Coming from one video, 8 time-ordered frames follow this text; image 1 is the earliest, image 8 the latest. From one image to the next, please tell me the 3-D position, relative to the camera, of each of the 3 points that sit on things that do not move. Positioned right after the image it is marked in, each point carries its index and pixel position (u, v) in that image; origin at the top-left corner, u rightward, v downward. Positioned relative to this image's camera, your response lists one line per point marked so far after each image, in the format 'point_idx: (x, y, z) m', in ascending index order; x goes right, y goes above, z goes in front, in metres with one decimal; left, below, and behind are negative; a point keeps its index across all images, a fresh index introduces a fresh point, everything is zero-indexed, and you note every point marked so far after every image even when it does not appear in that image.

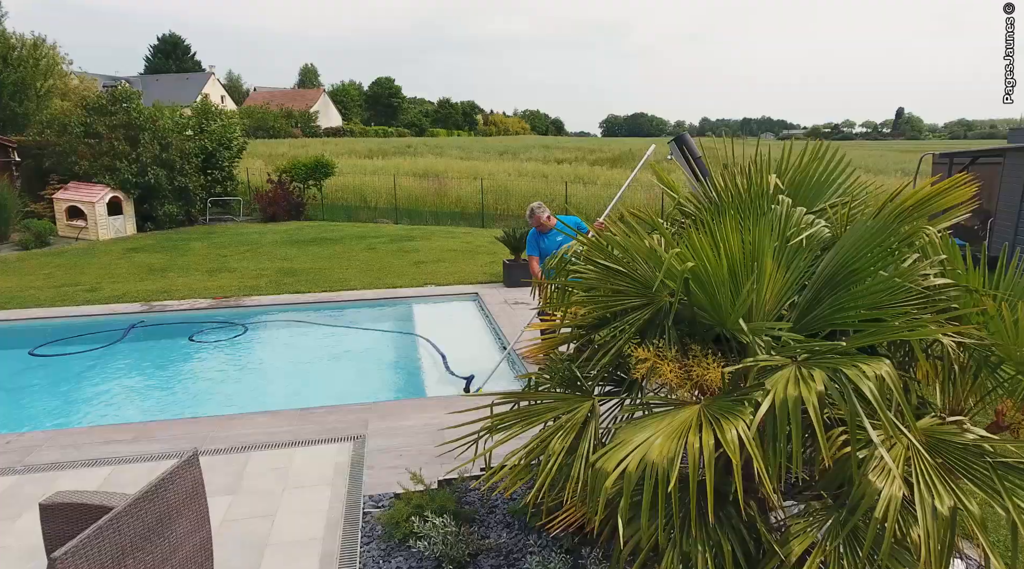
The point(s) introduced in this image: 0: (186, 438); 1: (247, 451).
0: (-2.6, -1.2, +6.8) m
1: (-2.1, -1.3, +6.7) m
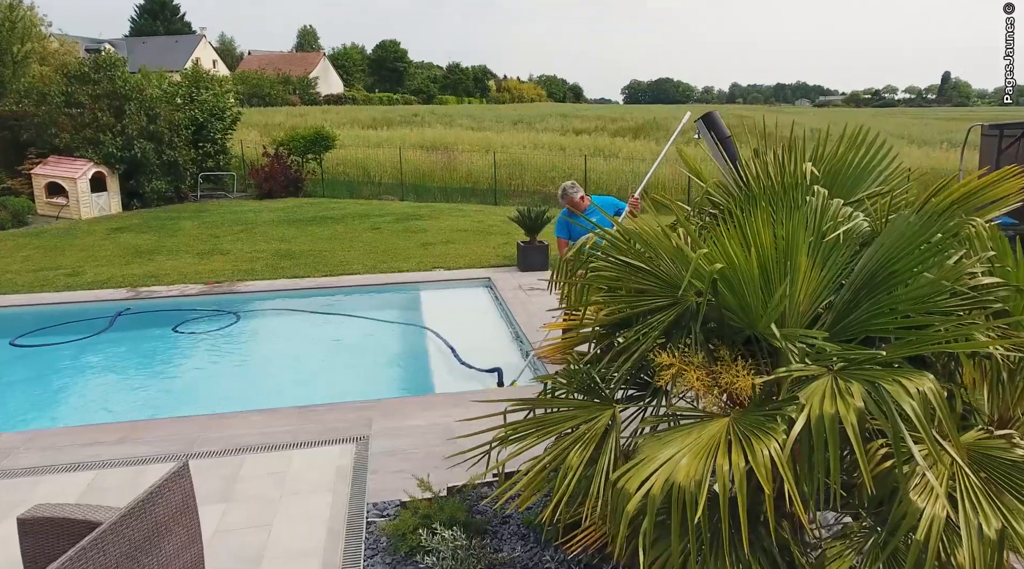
0: (-2.5, -1.1, +6.3) m
1: (-1.9, -1.2, +6.1) m
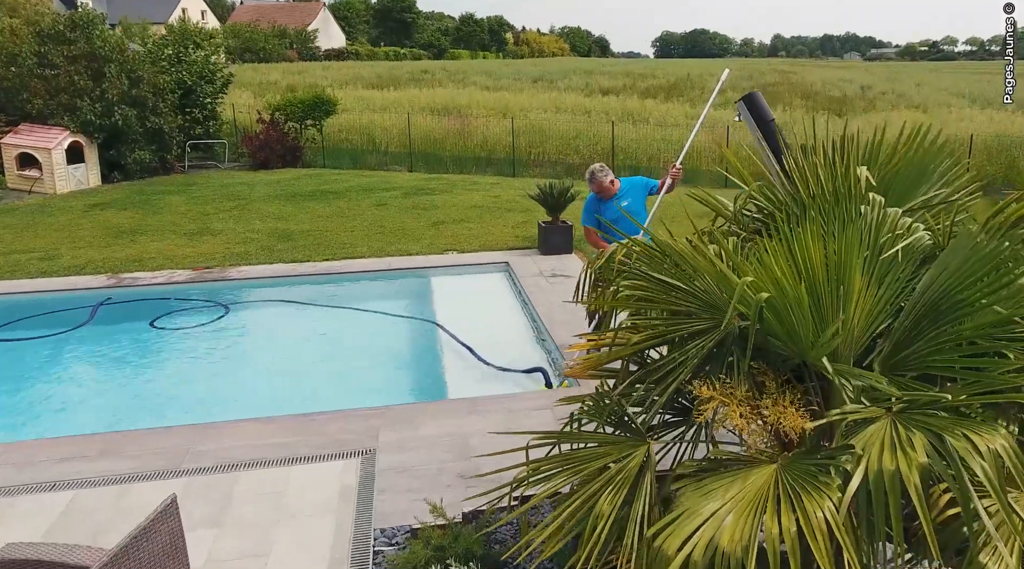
0: (-2.3, -1.1, +5.6) m
1: (-1.8, -1.2, +5.5) m
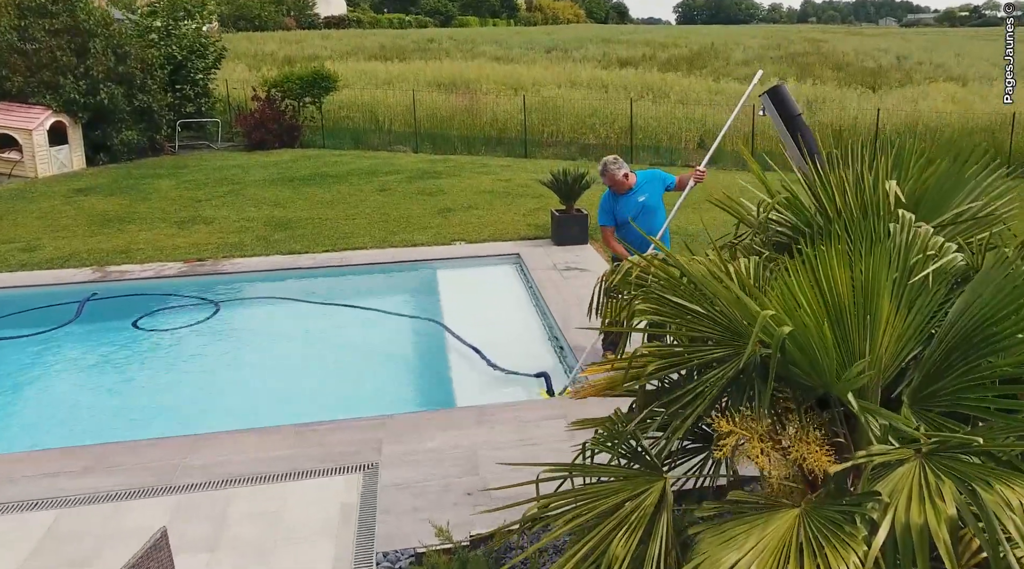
0: (-2.3, -1.1, +5.3) m
1: (-1.7, -1.2, +5.1) m
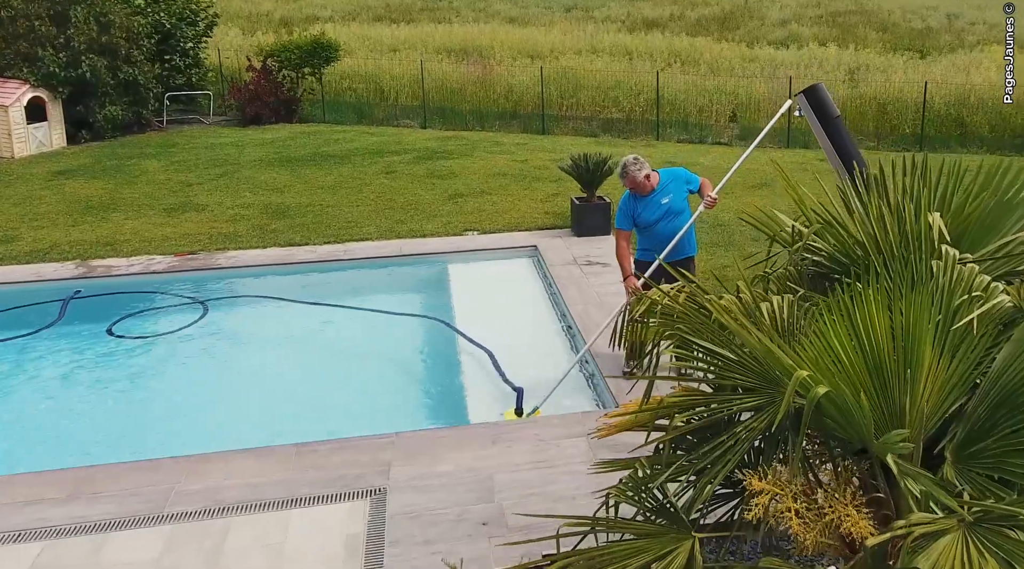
0: (-2.2, -1.2, +4.9) m
1: (-1.6, -1.3, +4.7) m
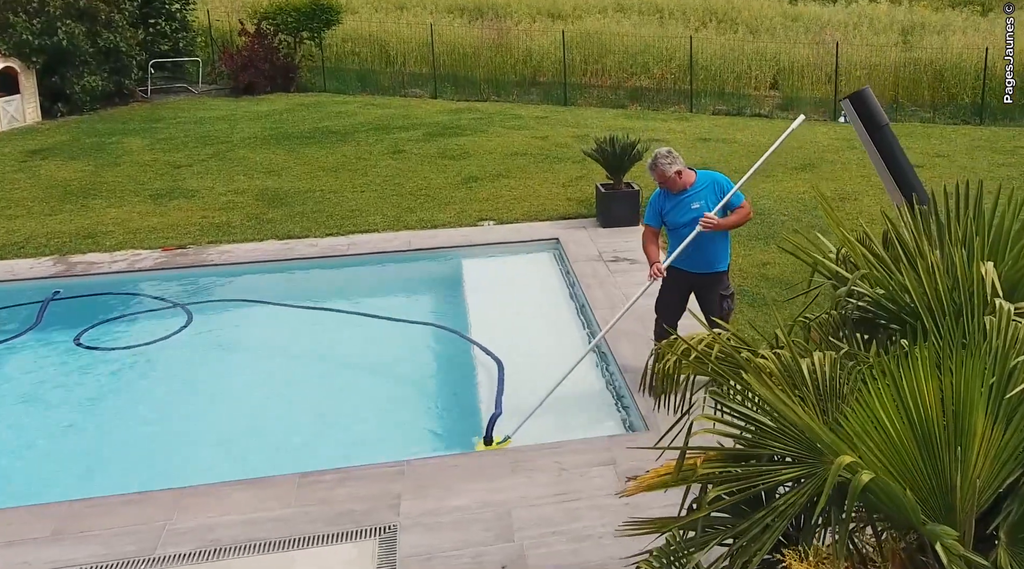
0: (-2.0, -1.2, +4.5) m
1: (-1.5, -1.4, +4.3) m
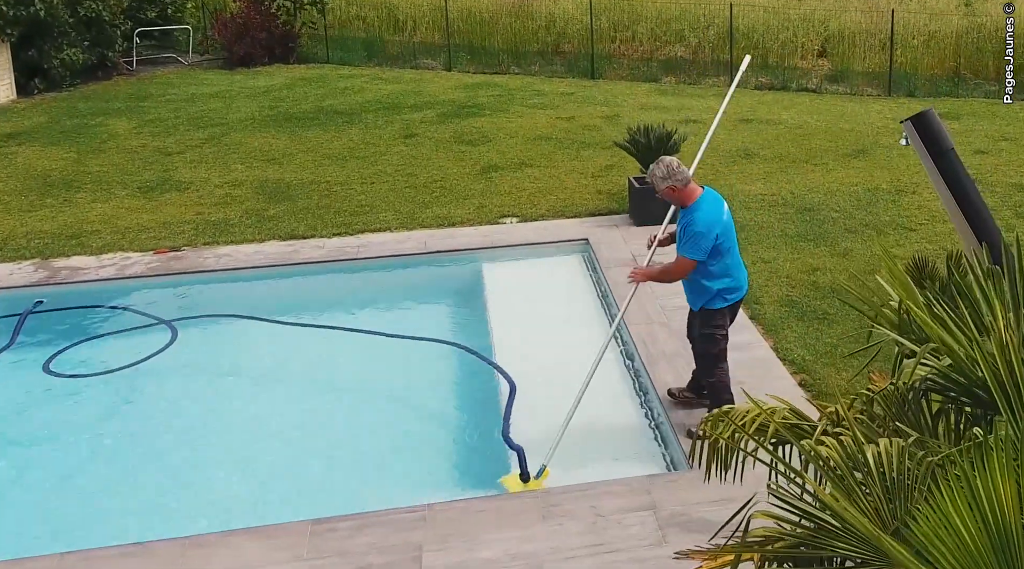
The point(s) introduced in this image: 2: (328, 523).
0: (-1.9, -1.3, +4.1) m
1: (-1.4, -1.5, +4.0) m
2: (-0.9, -1.1, +4.2) m
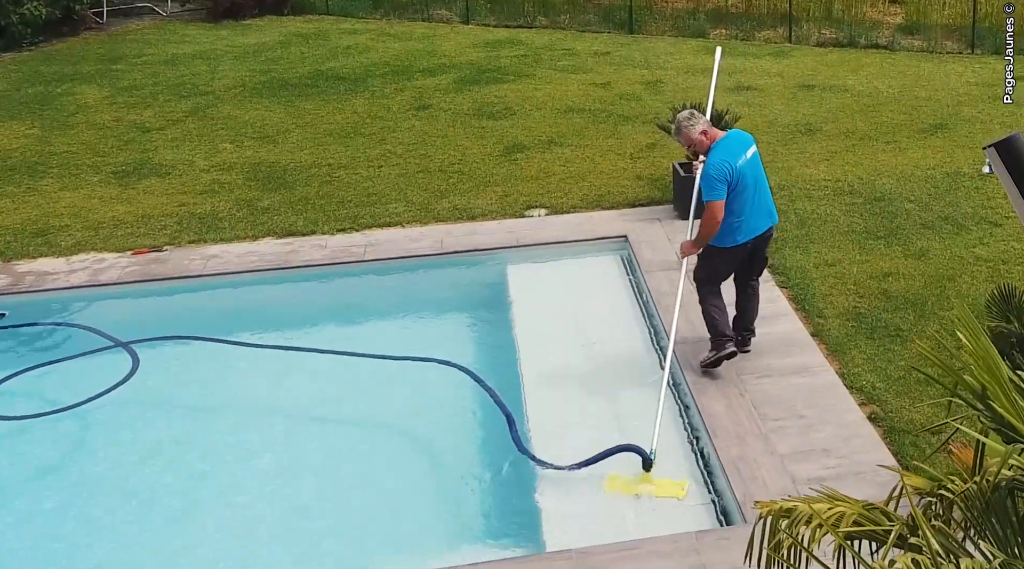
0: (-1.8, -1.5, +3.7) m
1: (-1.2, -1.6, +3.6) m
2: (-0.8, -1.2, +3.8) m
